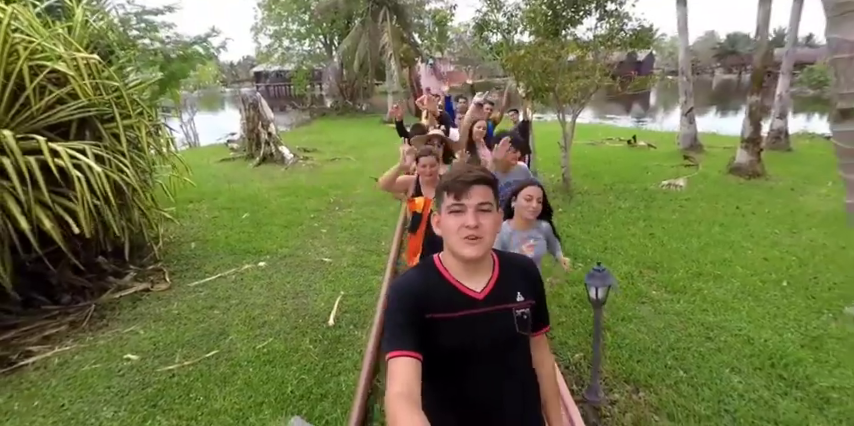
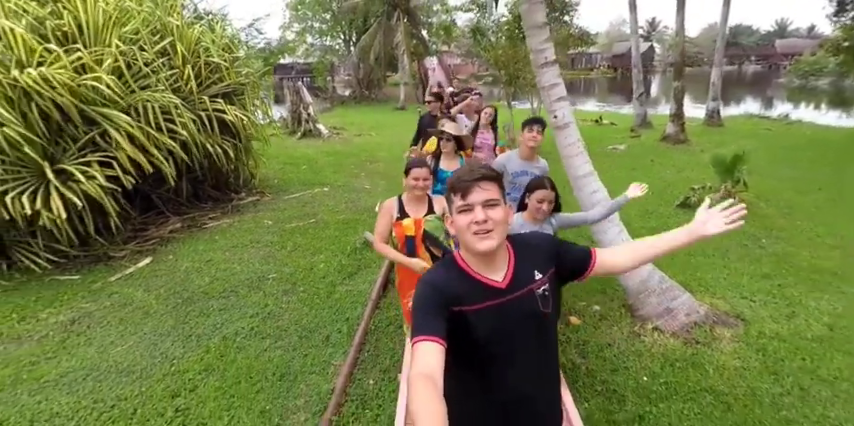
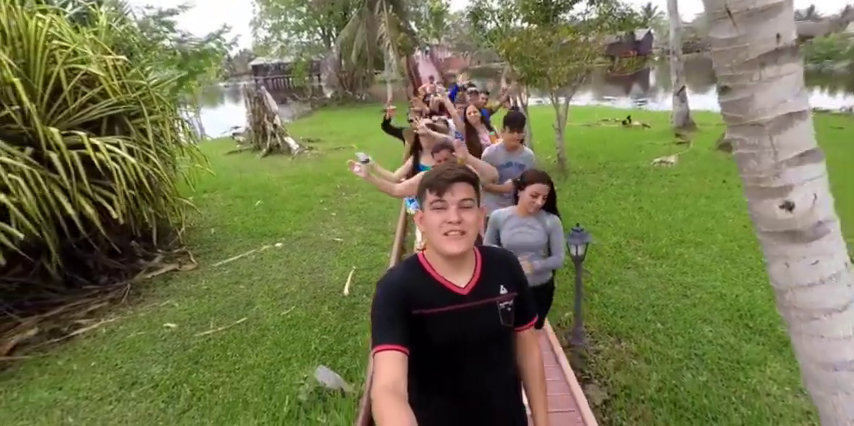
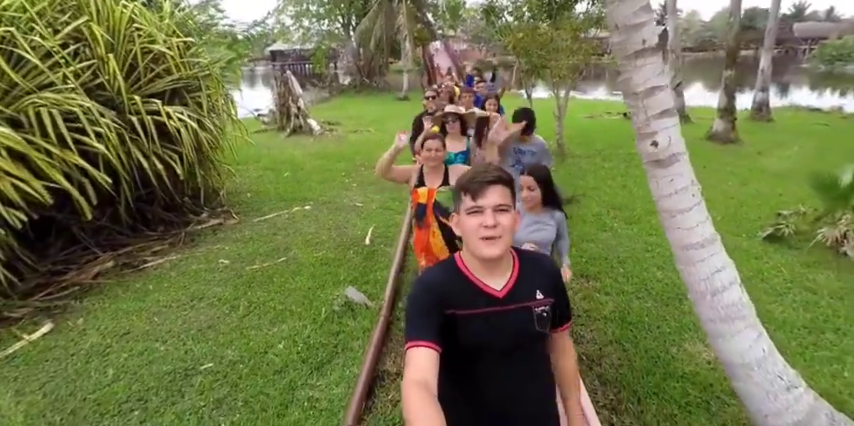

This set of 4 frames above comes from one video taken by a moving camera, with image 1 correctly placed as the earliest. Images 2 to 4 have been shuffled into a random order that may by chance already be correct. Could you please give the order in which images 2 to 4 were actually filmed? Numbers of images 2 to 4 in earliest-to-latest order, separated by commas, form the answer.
3, 4, 2
